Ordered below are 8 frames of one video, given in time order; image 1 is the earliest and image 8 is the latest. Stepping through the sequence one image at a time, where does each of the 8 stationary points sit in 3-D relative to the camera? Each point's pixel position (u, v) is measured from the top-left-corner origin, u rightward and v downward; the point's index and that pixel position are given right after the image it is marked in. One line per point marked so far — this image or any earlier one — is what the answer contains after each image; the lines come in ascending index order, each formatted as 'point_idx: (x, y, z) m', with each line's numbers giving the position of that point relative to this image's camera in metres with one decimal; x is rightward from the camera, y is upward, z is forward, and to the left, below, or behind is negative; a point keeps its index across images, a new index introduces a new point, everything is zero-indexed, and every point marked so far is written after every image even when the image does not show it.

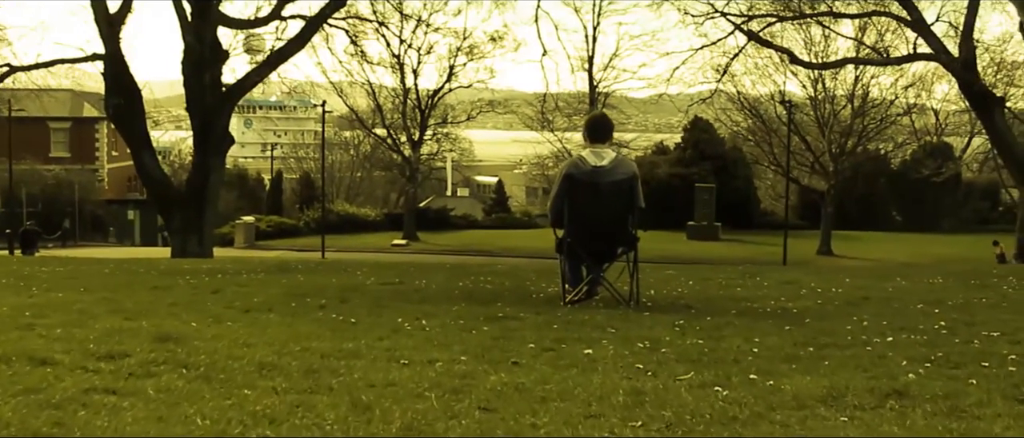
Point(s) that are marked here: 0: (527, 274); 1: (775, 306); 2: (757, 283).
0: (+0.1, -0.6, +13.8) m
1: (+1.7, -0.6, +8.9) m
2: (+2.1, -0.5, +11.8) m
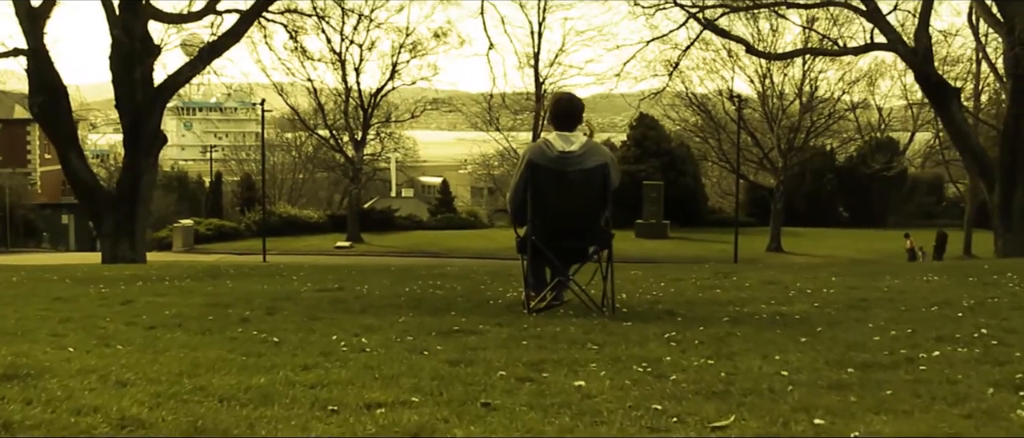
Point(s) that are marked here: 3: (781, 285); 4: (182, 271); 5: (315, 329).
0: (-0.3, -0.5, +12.6) m
1: (+1.4, -0.5, +7.7) m
2: (+1.7, -0.5, +10.6) m
3: (+2.0, -0.5, +10.2) m
4: (-3.6, -0.6, +15.0) m
5: (-0.9, -0.5, +6.3) m
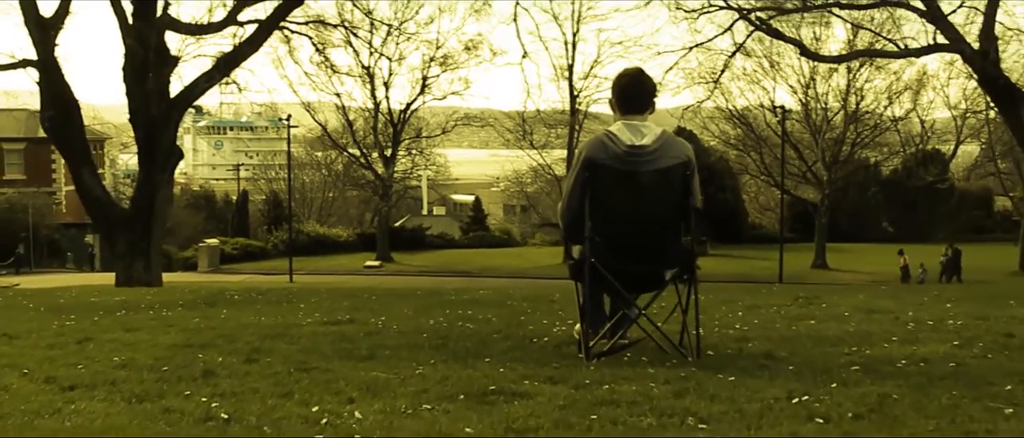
0: (0.0, -0.7, +10.8) m
1: (+1.7, -0.6, +5.9) m
2: (+2.0, -0.6, +8.8) m
3: (+2.3, -0.6, +8.3) m
4: (-3.2, -0.7, +13.2) m
5: (-0.7, -0.6, +4.5) m
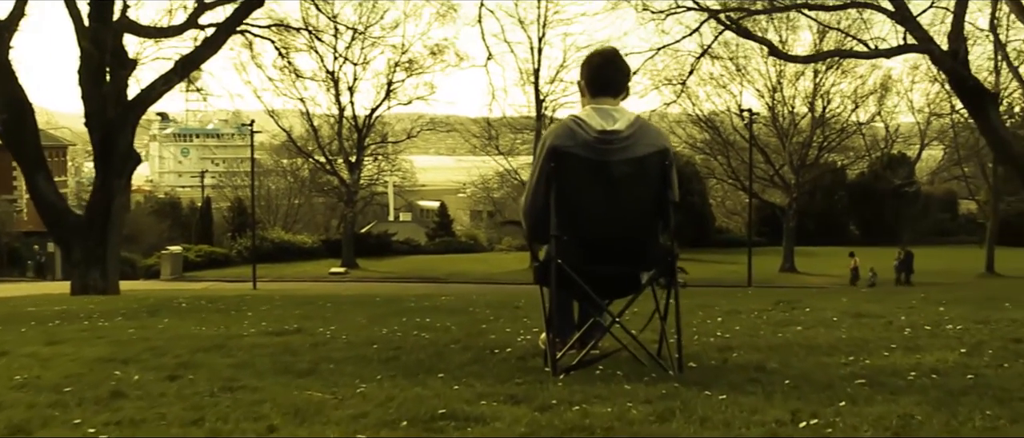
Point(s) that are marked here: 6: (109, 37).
0: (-0.2, -0.7, +10.2) m
1: (+1.5, -0.5, +5.3) m
2: (+1.8, -0.6, +8.2) m
3: (+2.1, -0.6, +7.7) m
4: (-3.5, -0.8, +12.5) m
5: (-0.8, -0.5, +3.8) m
6: (-4.7, +2.2, +16.1) m
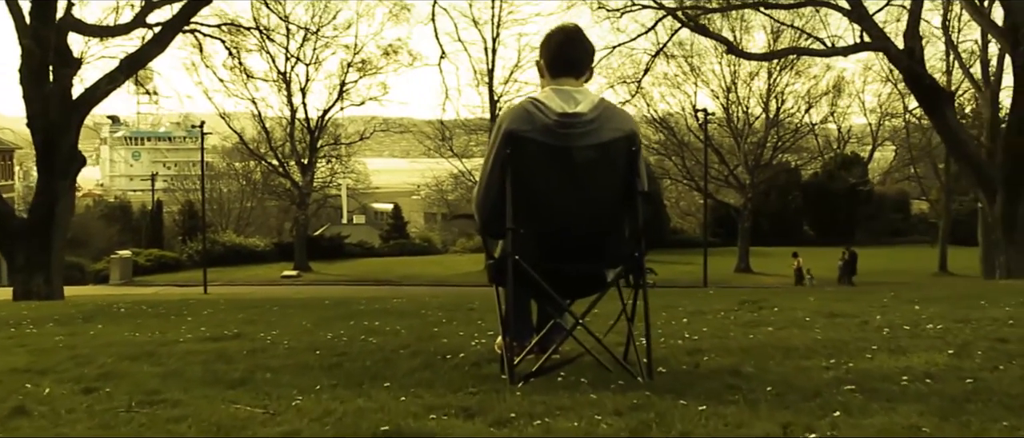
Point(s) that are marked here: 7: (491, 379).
0: (-0.6, -0.7, +9.7) m
1: (+1.3, -0.5, +4.8) m
2: (+1.5, -0.6, +7.8) m
3: (+1.9, -0.5, +7.3) m
4: (-3.9, -0.8, +11.9) m
5: (-0.9, -0.5, +3.3) m
6: (-5.3, +2.1, +15.5) m
7: (-0.1, -0.5, +4.7) m
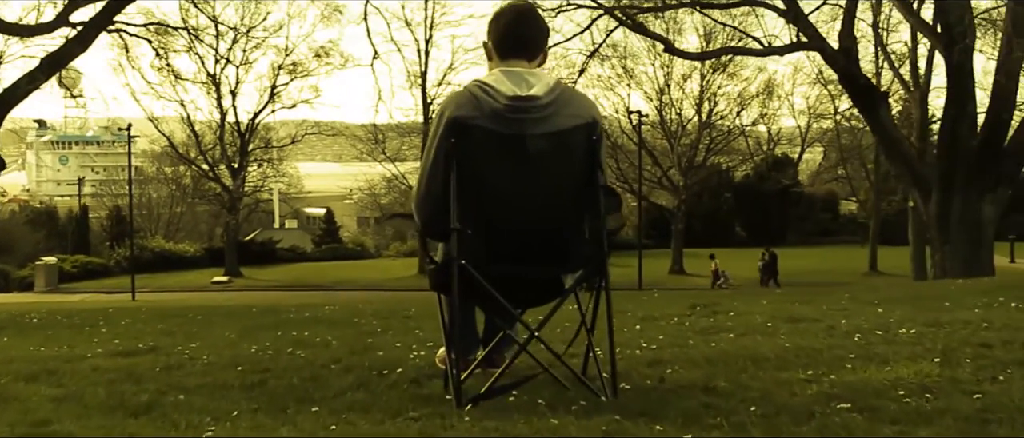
0: (-1.0, -0.7, +9.1) m
1: (+1.2, -0.5, +4.4) m
2: (+1.2, -0.6, +7.3) m
3: (+1.6, -0.5, +6.9) m
4: (-4.4, -0.8, +11.2) m
5: (-1.0, -0.5, +2.7) m
6: (-6.0, +2.1, +14.7) m
7: (-0.2, -0.5, +4.2) m
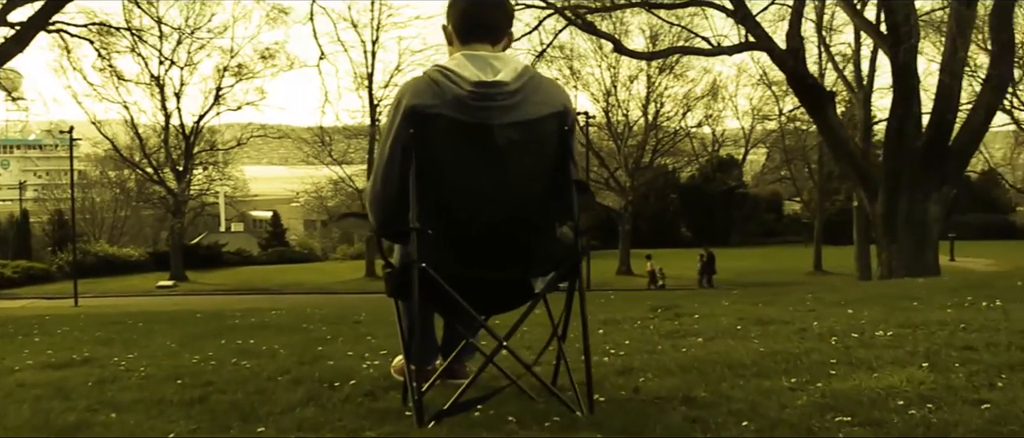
0: (-1.2, -0.7, +8.7) m
1: (+1.1, -0.5, +4.1) m
2: (+1.0, -0.5, +7.0) m
3: (+1.4, -0.5, +6.6) m
4: (-4.7, -0.9, +10.6) m
5: (-1.1, -0.5, +2.4) m
6: (-6.5, +2.0, +14.1) m
7: (-0.3, -0.5, +3.8) m
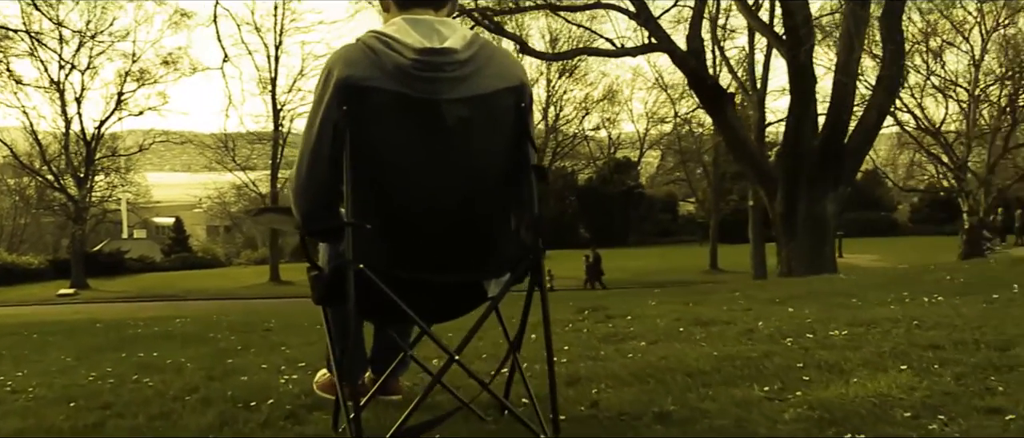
0: (-1.7, -0.7, +8.1) m
1: (+0.9, -0.5, +3.6) m
2: (+0.7, -0.5, +6.5) m
3: (+1.1, -0.5, +6.1) m
4: (-5.3, -0.9, +9.8) m
5: (-1.1, -0.5, +1.8) m
6: (-7.3, +1.9, +13.2) m
7: (-0.5, -0.5, +3.3) m
